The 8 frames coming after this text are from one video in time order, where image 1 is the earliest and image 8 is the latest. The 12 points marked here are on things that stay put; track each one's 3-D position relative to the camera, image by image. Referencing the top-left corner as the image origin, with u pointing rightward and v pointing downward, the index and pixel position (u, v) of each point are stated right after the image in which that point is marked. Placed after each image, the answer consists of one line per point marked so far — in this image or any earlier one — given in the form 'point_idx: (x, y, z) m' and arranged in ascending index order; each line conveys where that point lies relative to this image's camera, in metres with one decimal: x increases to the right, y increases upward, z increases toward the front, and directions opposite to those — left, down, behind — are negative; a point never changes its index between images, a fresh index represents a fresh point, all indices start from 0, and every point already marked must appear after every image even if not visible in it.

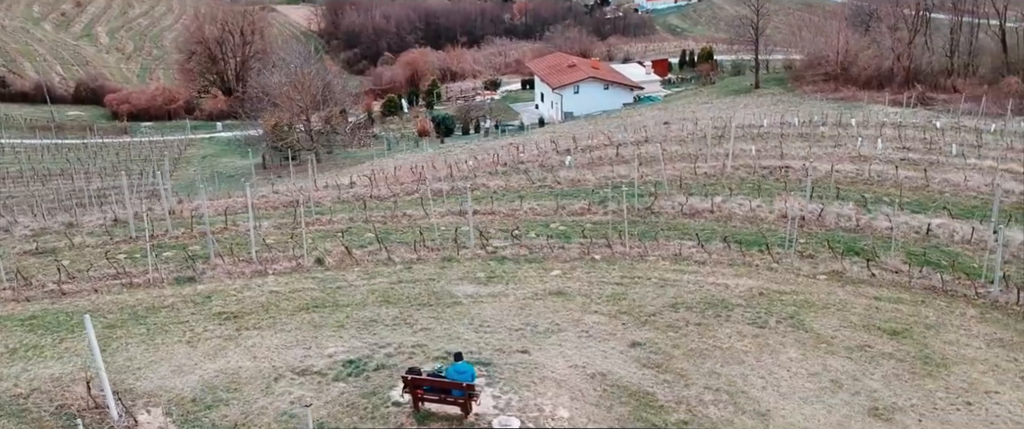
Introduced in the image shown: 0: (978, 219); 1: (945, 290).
0: (+6.7, -0.1, +12.9) m
1: (+5.1, -0.9, +10.4) m
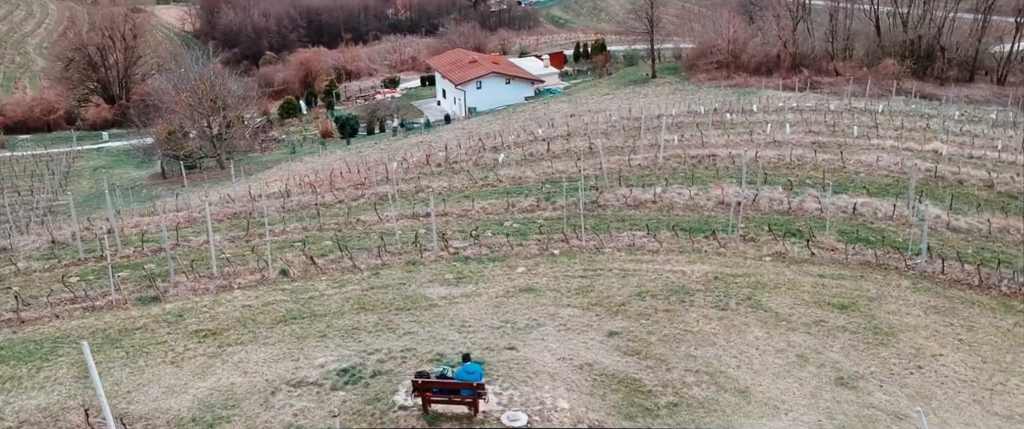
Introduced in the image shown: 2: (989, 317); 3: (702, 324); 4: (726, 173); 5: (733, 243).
0: (+6.0, +0.3, +13.9) m
1: (+4.7, -0.6, +11.3) m
2: (+5.4, -1.1, +10.0) m
3: (+2.0, -1.2, +9.4) m
4: (+3.6, +0.7, +14.9) m
5: (+2.9, -0.4, +11.8) m
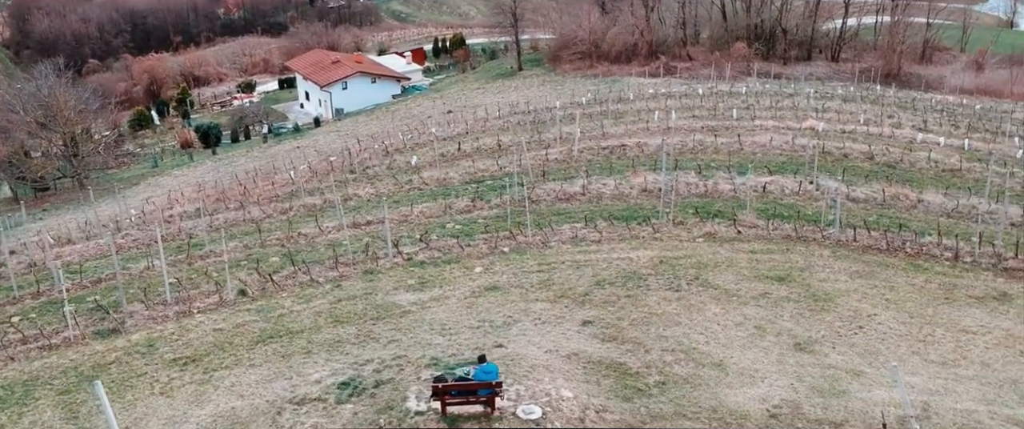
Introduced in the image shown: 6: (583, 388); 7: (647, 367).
0: (+4.8, +0.7, +15.1) m
1: (+4.0, -0.3, +12.3) m
2: (+4.9, -0.8, +11.2) m
3: (+1.7, -1.0, +10.1) m
4: (+2.2, +0.9, +15.7) m
5: (+2.2, -0.2, +12.6) m
6: (+0.7, -1.6, +8.2) m
7: (+1.3, -1.5, +8.8) m
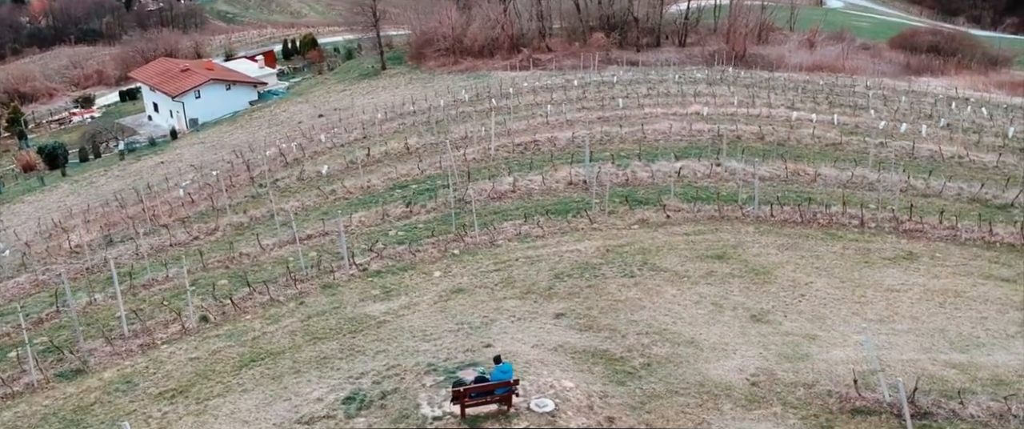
0: (+3.4, +1.0, +16.1) m
1: (+3.1, 0.0, +13.3) m
2: (+4.3, -0.4, +12.3) m
3: (+1.4, -0.9, +10.6) m
4: (+0.8, +1.1, +16.3) m
5: (+1.3, -0.1, +13.2) m
6: (+0.7, -1.6, +8.7) m
7: (+1.2, -1.4, +9.3) m
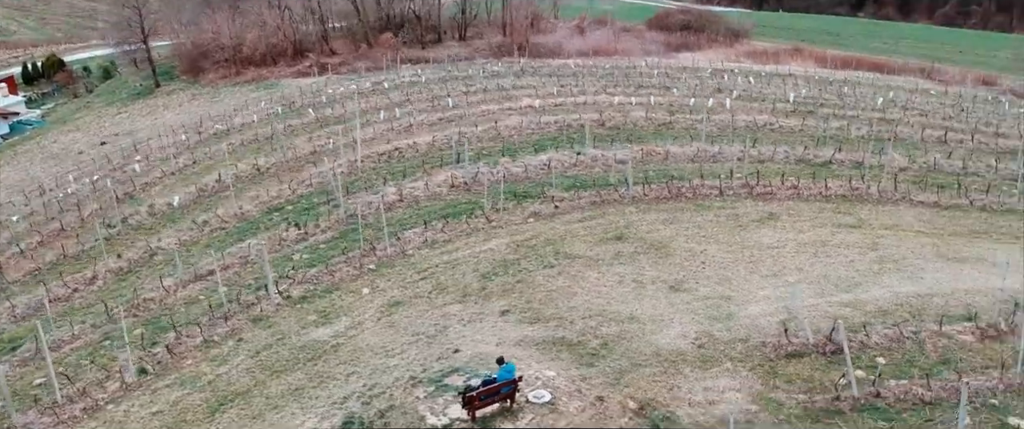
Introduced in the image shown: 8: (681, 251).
0: (+0.8, +1.3, +17.1) m
1: (+1.5, +0.2, +14.3) m
2: (+2.9, 0.0, +13.7) m
3: (+0.5, -0.9, +11.4) m
4: (-1.7, +1.0, +16.6) m
5: (-0.2, 0.0, +13.8) m
6: (+0.4, -1.6, +9.3) m
7: (+0.8, -1.4, +10.1) m
8: (+2.3, -0.5, +12.3) m
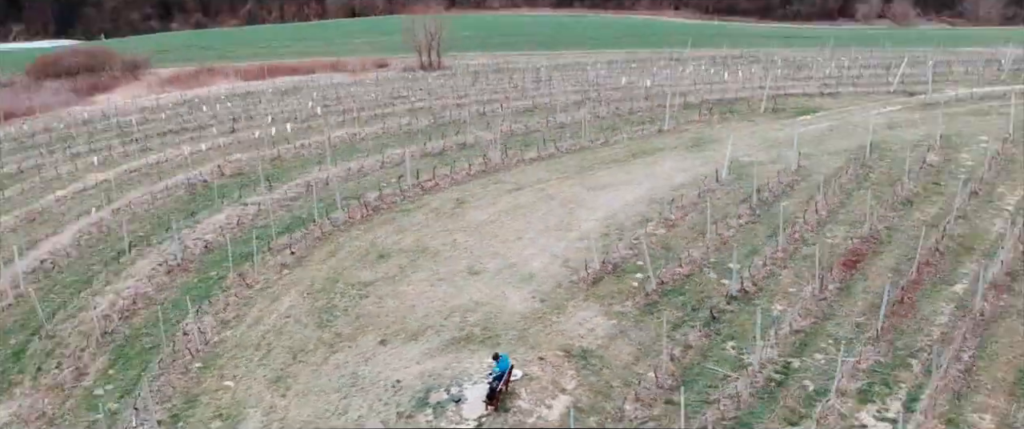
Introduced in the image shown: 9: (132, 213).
0: (-5.8, +0.2, +17.3) m
1: (-3.3, -0.3, +15.6) m
2: (-1.8, -0.1, +16.0) m
3: (-1.8, -1.3, +12.8) m
4: (-7.2, -0.8, +15.3) m
5: (-4.1, -1.0, +14.2) m
6: (-0.4, -1.8, +11.2) m
7: (-0.7, -1.5, +12.0) m
8: (-1.2, -0.5, +14.6) m
9: (-7.4, 0.0, +17.3) m
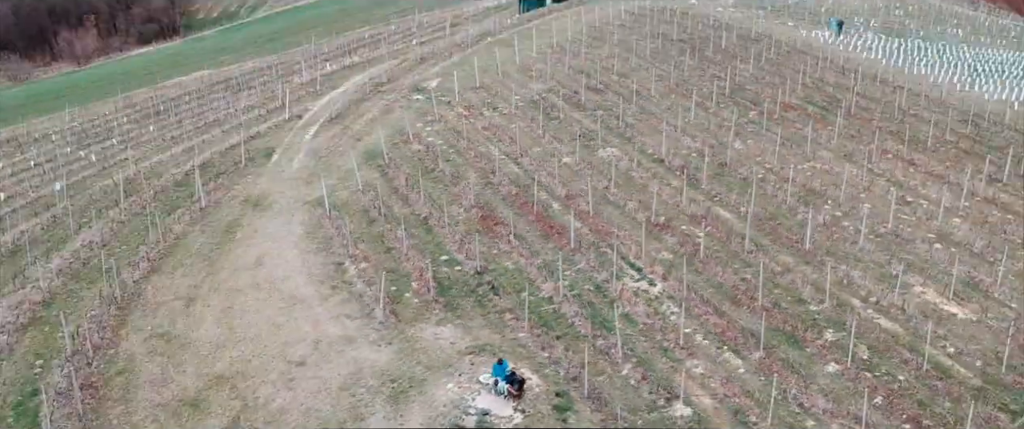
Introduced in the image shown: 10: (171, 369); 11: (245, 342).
0: (-9.4, -4.2, +12.7) m
1: (-6.6, -3.3, +13.7) m
2: (-6.2, -2.6, +15.1) m
3: (-3.3, -3.1, +13.3) m
4: (-8.2, -5.2, +10.6) m
5: (-5.6, -4.0, +12.3) m
6: (-1.2, -2.6, +13.5) m
7: (-2.0, -2.7, +13.7) m
8: (-4.6, -2.5, +14.8) m
9: (-10.1, -4.9, +11.5) m
10: (-5.7, -2.7, +14.8) m
11: (-4.6, -2.3, +15.3) m
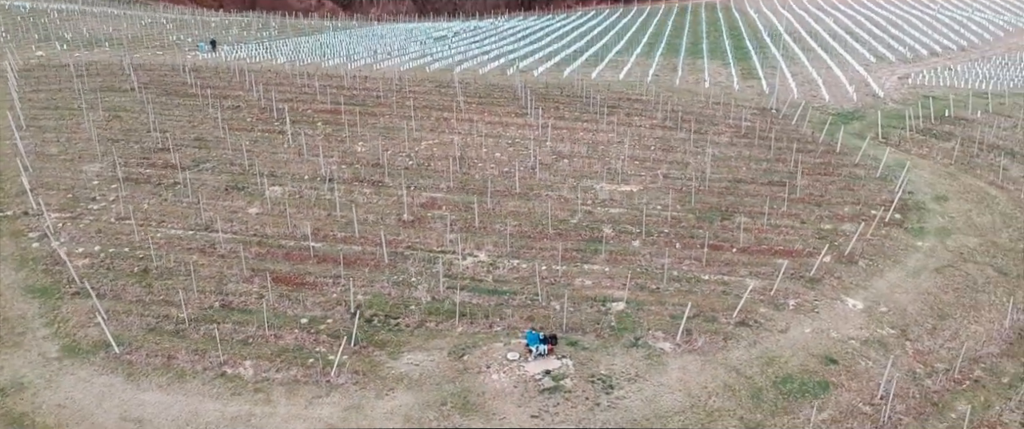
0: (-4.0, -7.2, +9.6) m
1: (-3.4, -5.6, +12.1) m
2: (-4.5, -5.0, +13.2) m
3: (-1.3, -4.2, +14.2) m
4: (-1.5, -7.3, +9.1) m
5: (-1.6, -5.6, +12.0) m
6: (-0.4, -3.0, +15.9) m
7: (-1.0, -3.4, +15.4) m
8: (-3.4, -4.4, +14.1) m
9: (-3.3, -7.9, +8.3) m
10: (-4.0, -4.9, +13.4) m
11: (-3.9, -4.2, +14.5) m
